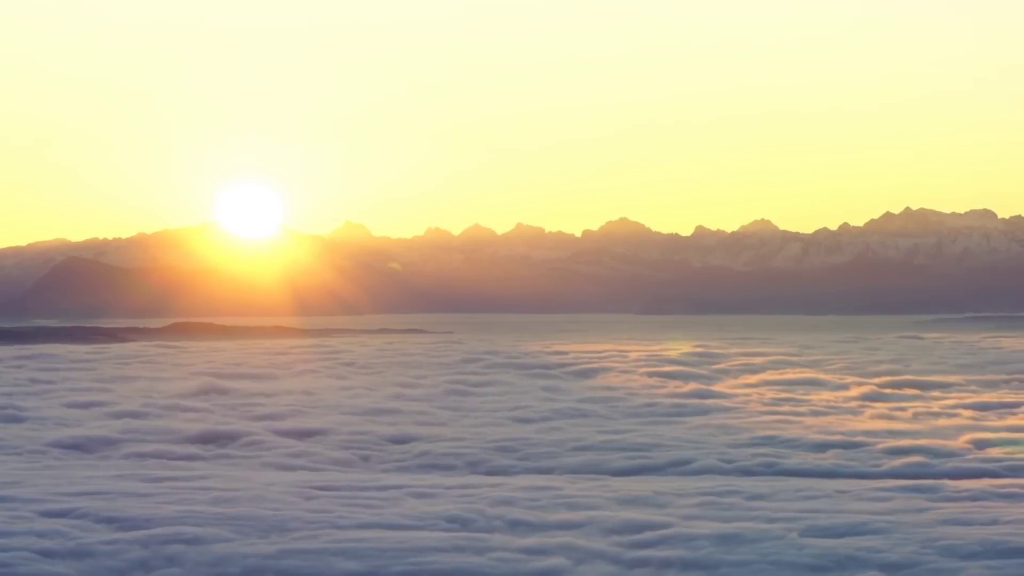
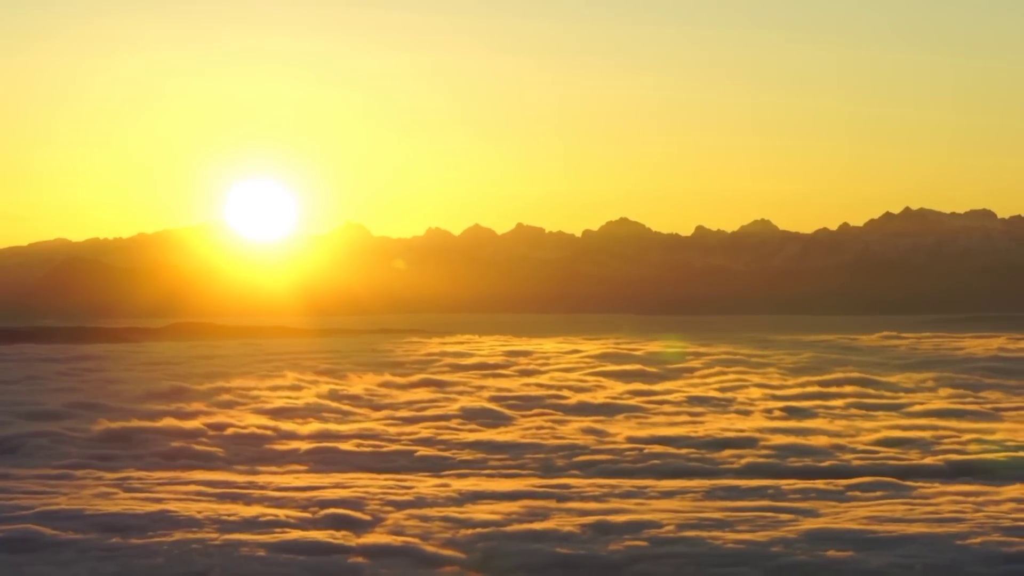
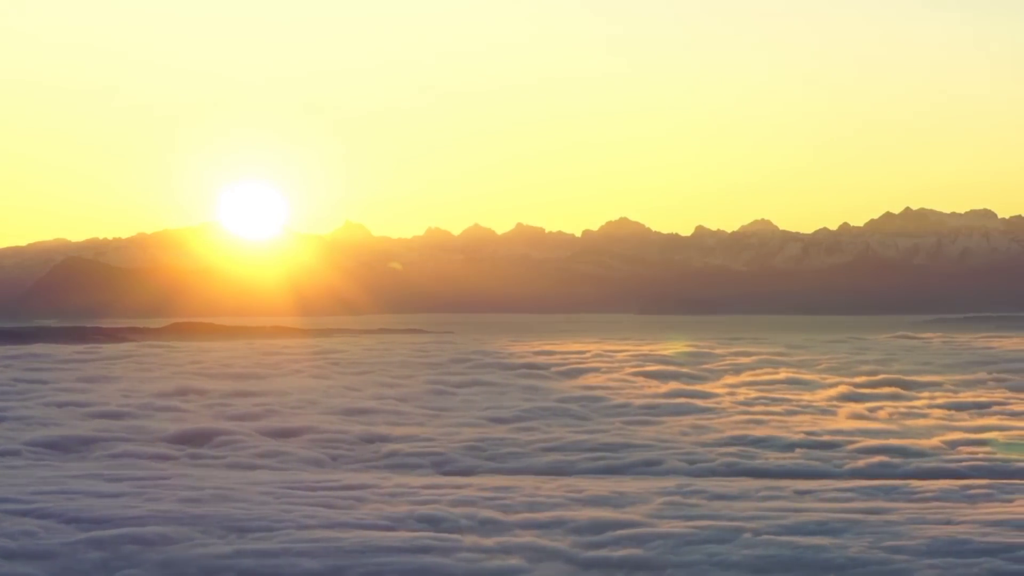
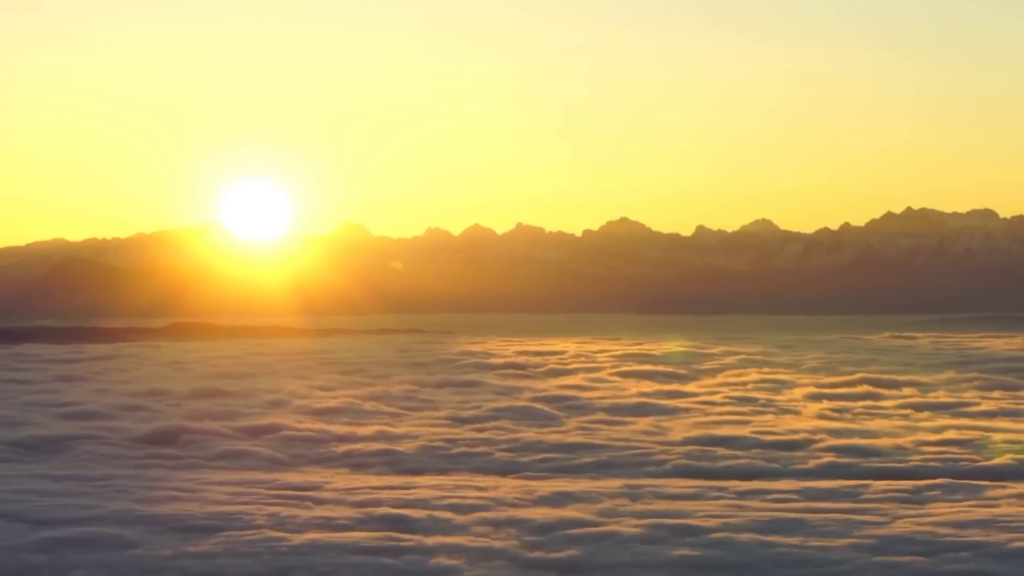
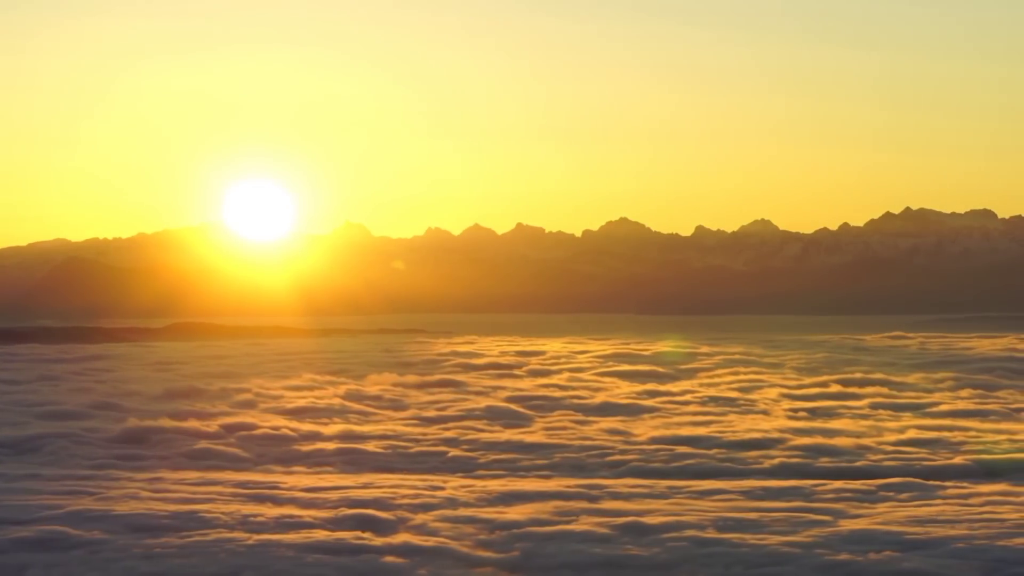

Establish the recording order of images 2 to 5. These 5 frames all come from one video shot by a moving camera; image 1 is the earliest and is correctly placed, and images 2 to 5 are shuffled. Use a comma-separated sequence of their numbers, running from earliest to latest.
3, 4, 5, 2
